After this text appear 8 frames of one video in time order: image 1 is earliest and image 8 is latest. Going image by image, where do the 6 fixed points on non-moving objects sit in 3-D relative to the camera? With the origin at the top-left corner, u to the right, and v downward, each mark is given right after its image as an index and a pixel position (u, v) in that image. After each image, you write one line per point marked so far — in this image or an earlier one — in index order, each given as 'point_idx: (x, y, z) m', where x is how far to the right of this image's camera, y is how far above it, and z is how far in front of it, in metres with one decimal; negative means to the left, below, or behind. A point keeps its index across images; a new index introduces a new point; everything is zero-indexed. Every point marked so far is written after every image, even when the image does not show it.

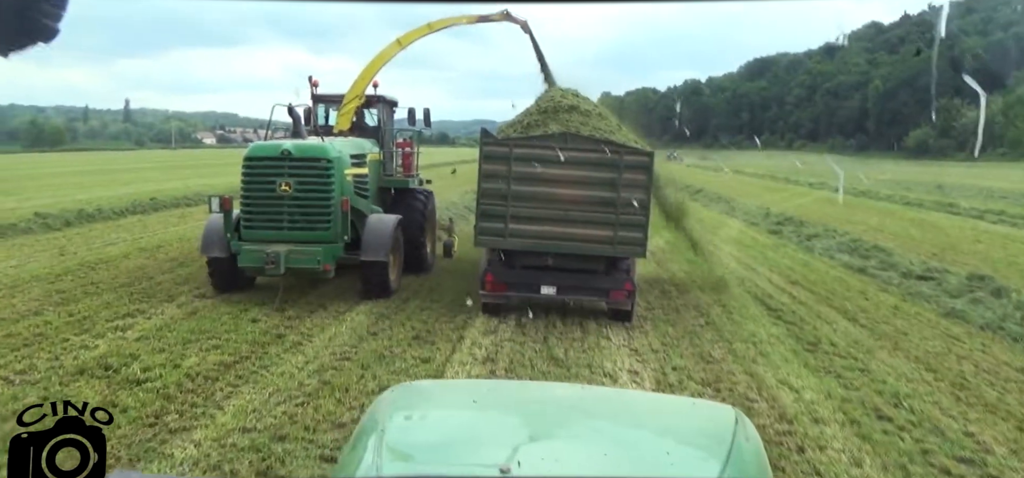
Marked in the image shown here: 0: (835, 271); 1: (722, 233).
0: (+5.0, -0.5, +11.3) m
1: (+5.0, +0.1, +17.3) m
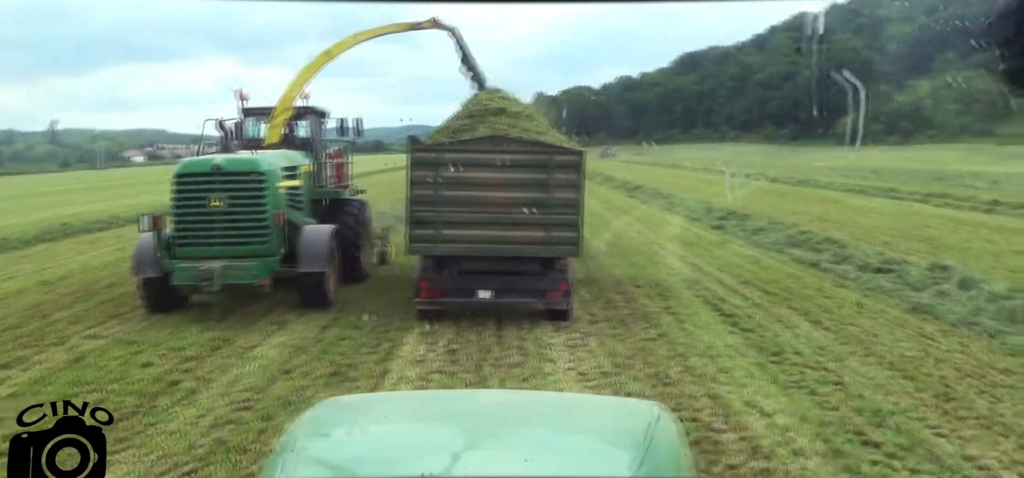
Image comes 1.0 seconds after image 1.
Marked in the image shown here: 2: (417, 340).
0: (+4.0, -0.4, +10.8) m
1: (+3.5, +0.2, +16.8) m
2: (-0.9, -0.9, +7.0) m
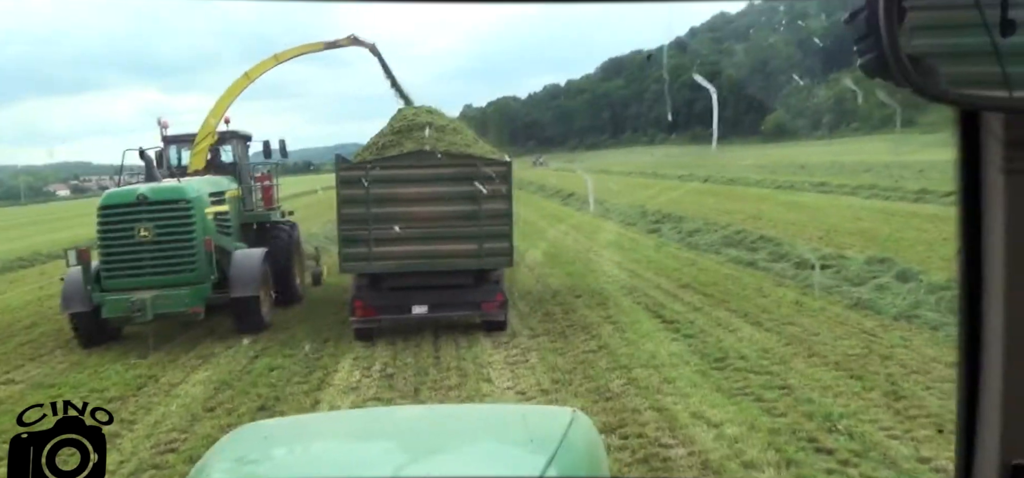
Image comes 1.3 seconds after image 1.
0: (+3.1, -0.4, +10.7) m
1: (+2.1, +0.1, +16.7) m
2: (-1.4, -1.1, +6.6) m
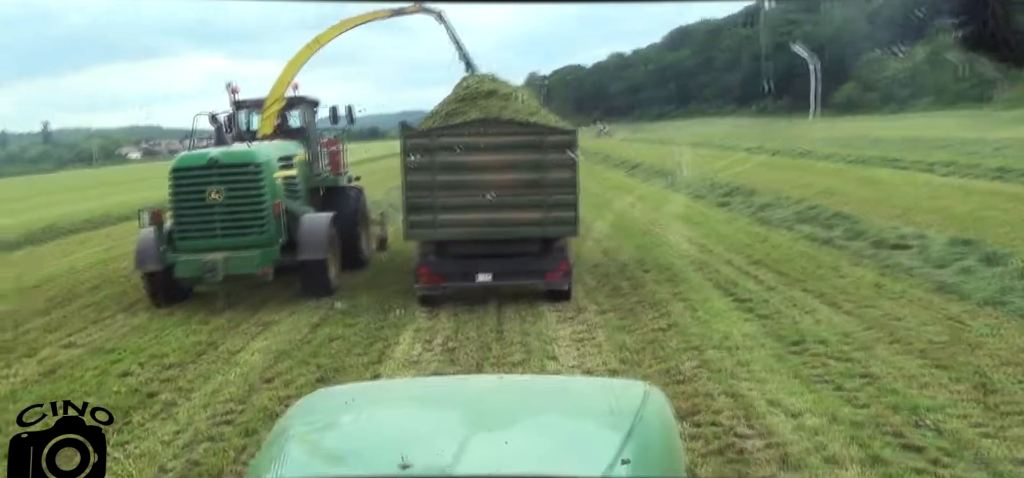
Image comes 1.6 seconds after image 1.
0: (+4.0, -0.1, +10.3) m
1: (+3.5, +0.6, +16.4) m
2: (-0.8, -0.9, +6.6) m
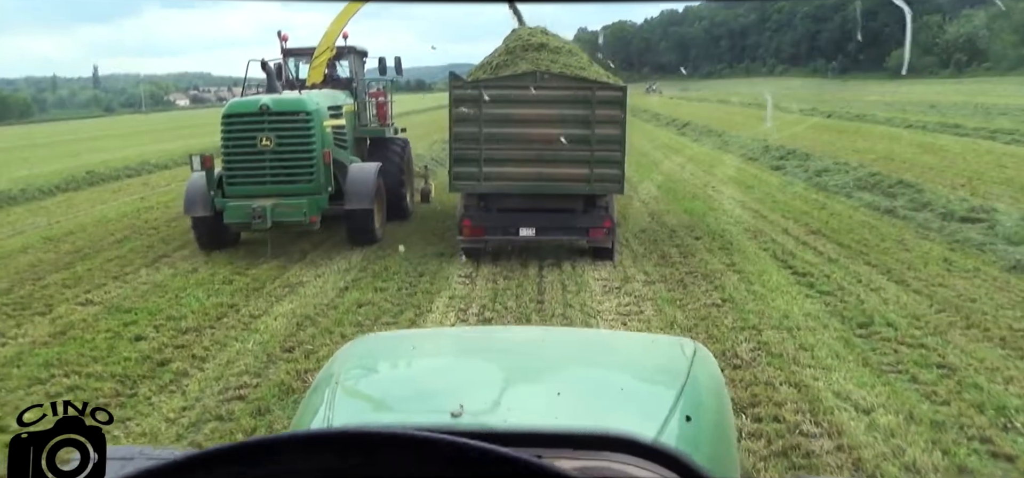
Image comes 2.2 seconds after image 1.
0: (+4.6, +0.3, +9.7) m
1: (+4.4, +1.4, +15.7) m
2: (-0.5, -0.5, +6.3) m
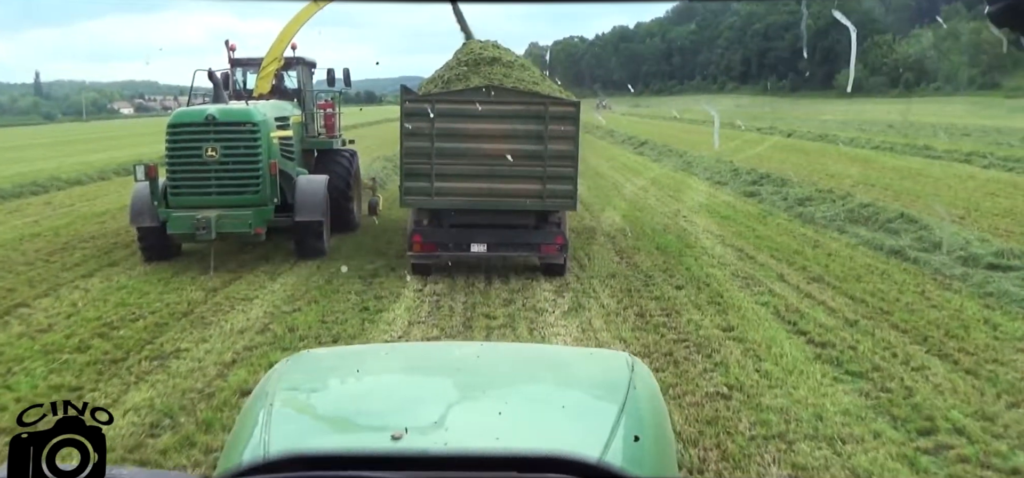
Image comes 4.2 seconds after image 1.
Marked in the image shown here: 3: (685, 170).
0: (+4.0, -0.2, +8.4) m
1: (+3.5, +0.8, +14.4) m
2: (-0.9, -0.9, +4.7) m
3: (+4.8, +1.9, +19.9) m
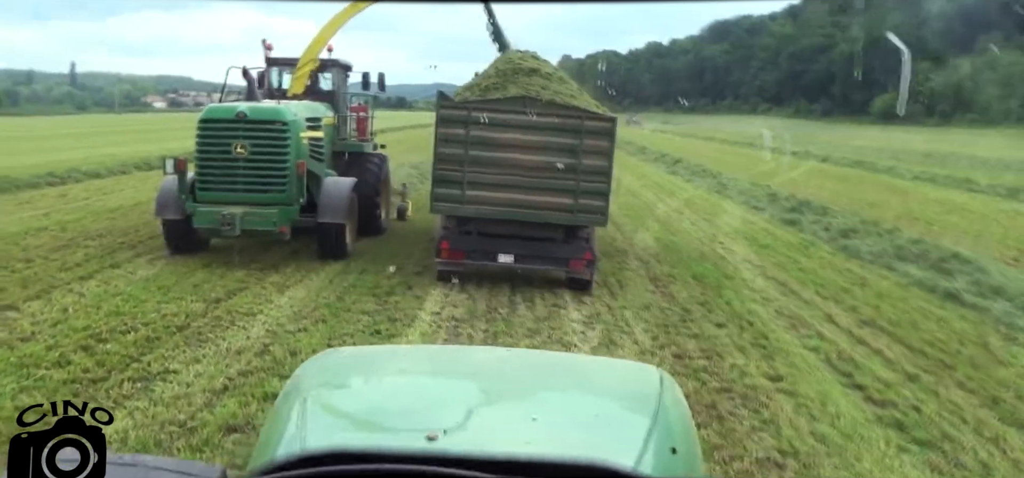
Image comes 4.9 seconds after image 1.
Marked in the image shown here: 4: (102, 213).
0: (+4.2, -0.6, +7.7) m
1: (+3.9, +0.3, +13.8) m
2: (-0.8, -1.1, +4.2) m
3: (+5.4, +1.3, +19.3) m
4: (-6.2, +0.4, +11.0) m
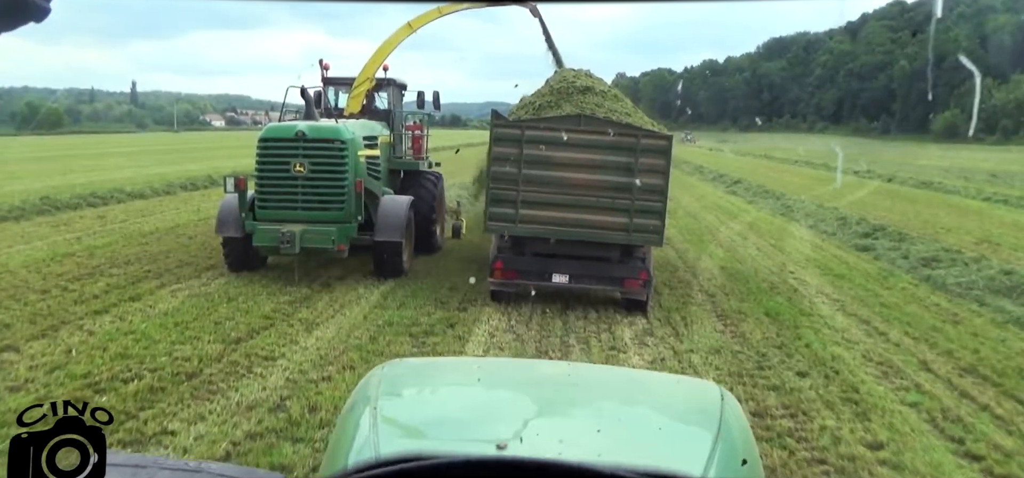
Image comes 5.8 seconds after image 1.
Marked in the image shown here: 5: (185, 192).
0: (+4.7, -1.0, +6.6) m
1: (+4.8, -0.2, +12.7) m
2: (-0.5, -1.3, +3.4) m
3: (+6.7, +0.6, +18.1) m
4: (-5.5, 0.0, +10.7) m
5: (-7.9, +1.2, +18.0) m
